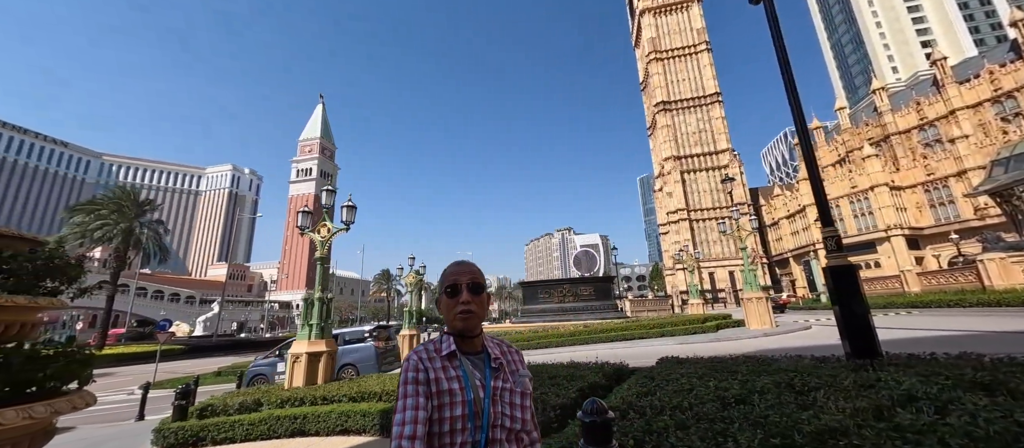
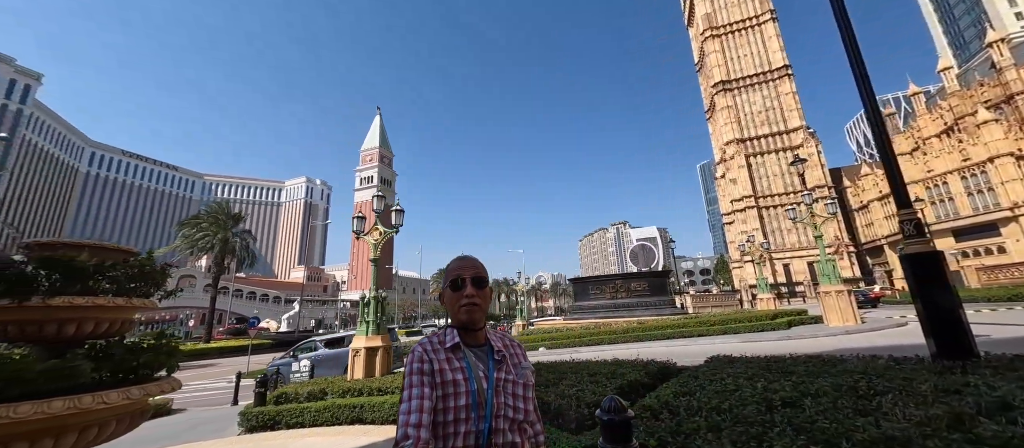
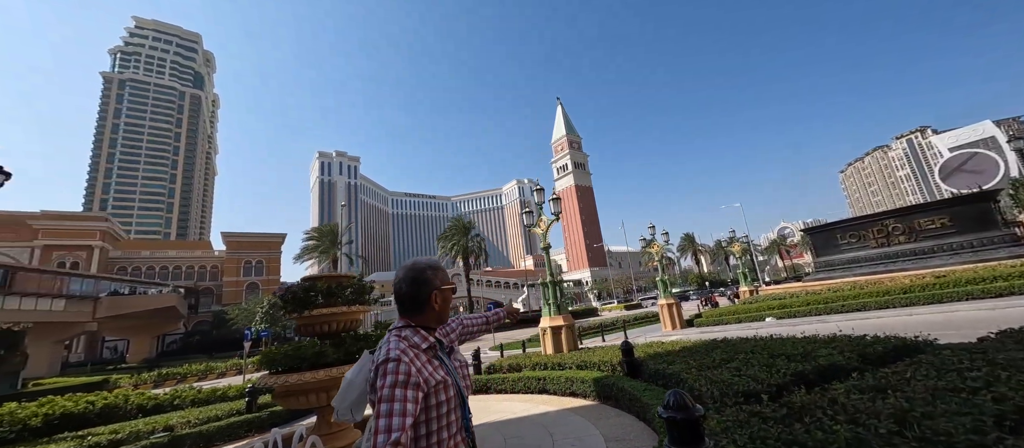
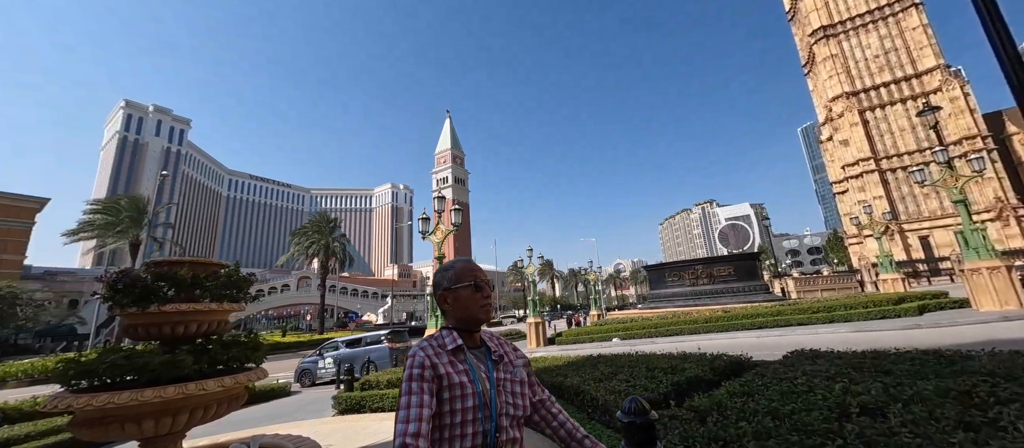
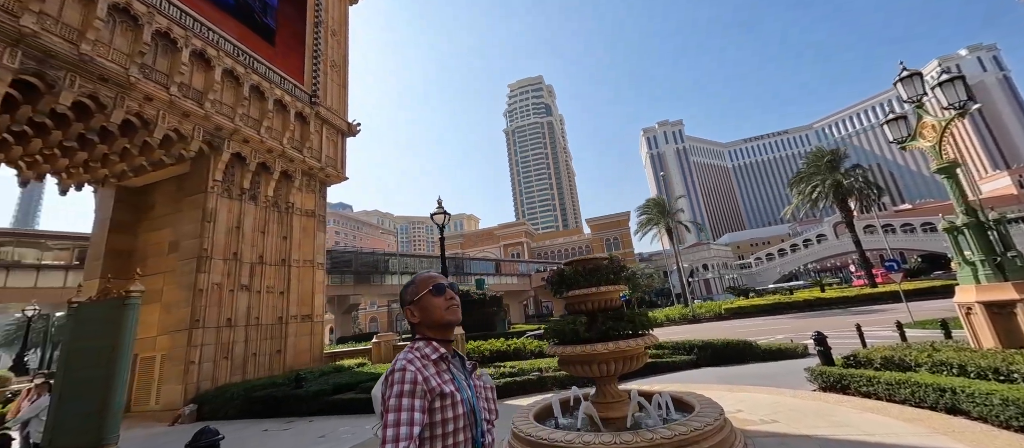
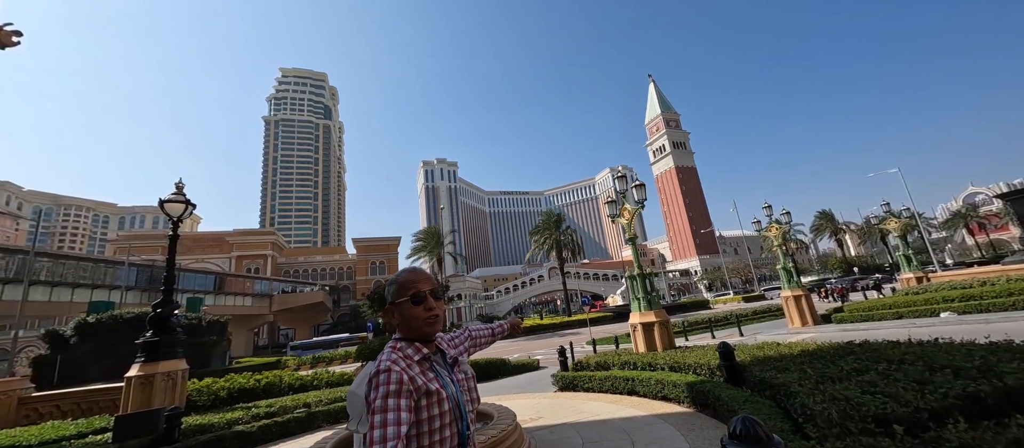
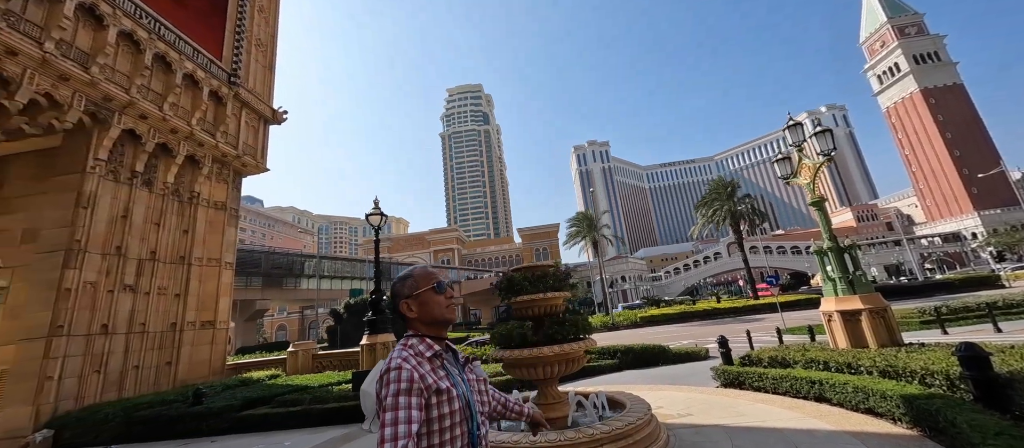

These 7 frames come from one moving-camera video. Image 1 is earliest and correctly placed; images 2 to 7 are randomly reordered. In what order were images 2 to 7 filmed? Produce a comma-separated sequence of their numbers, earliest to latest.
2, 4, 3, 6, 7, 5
